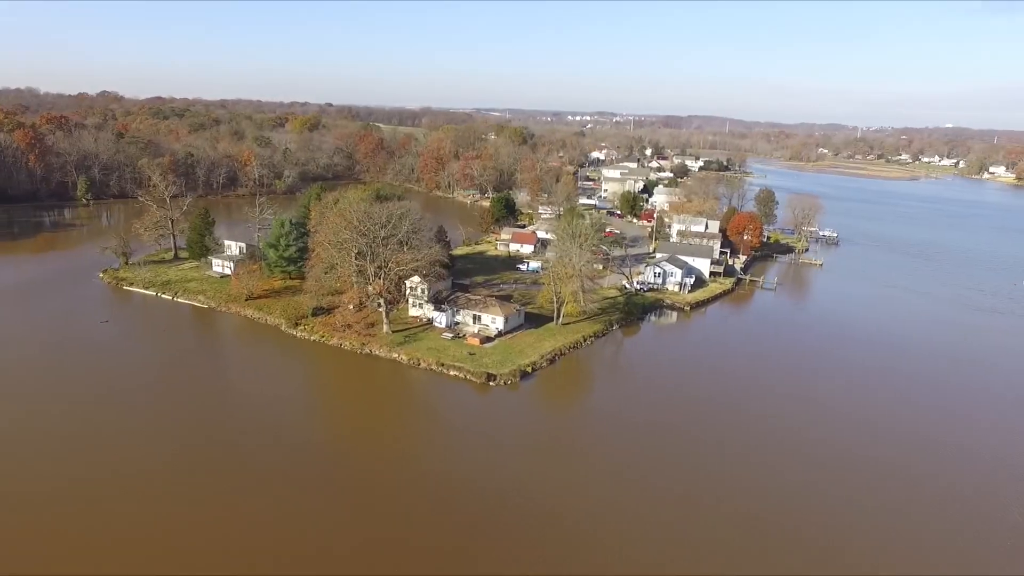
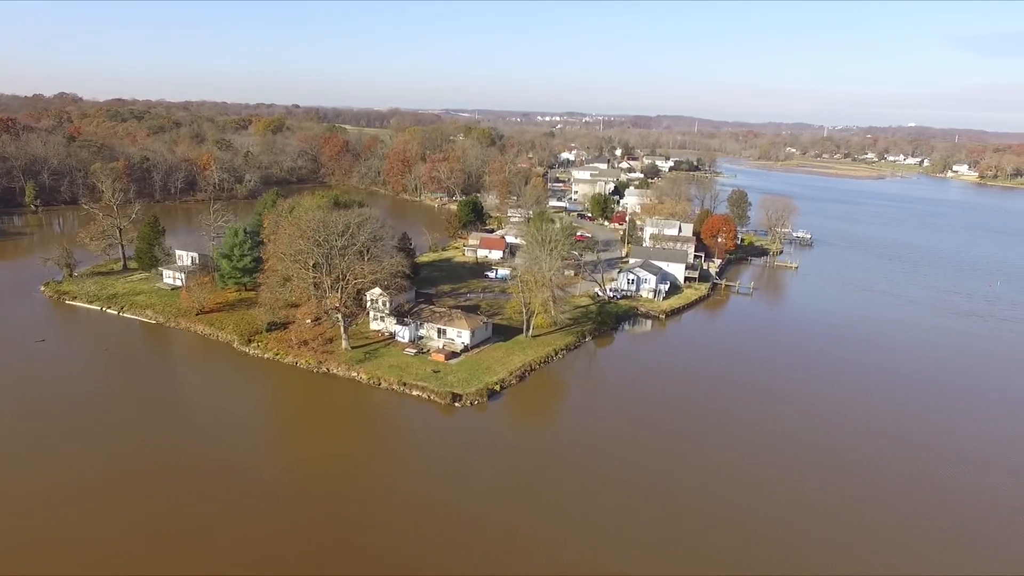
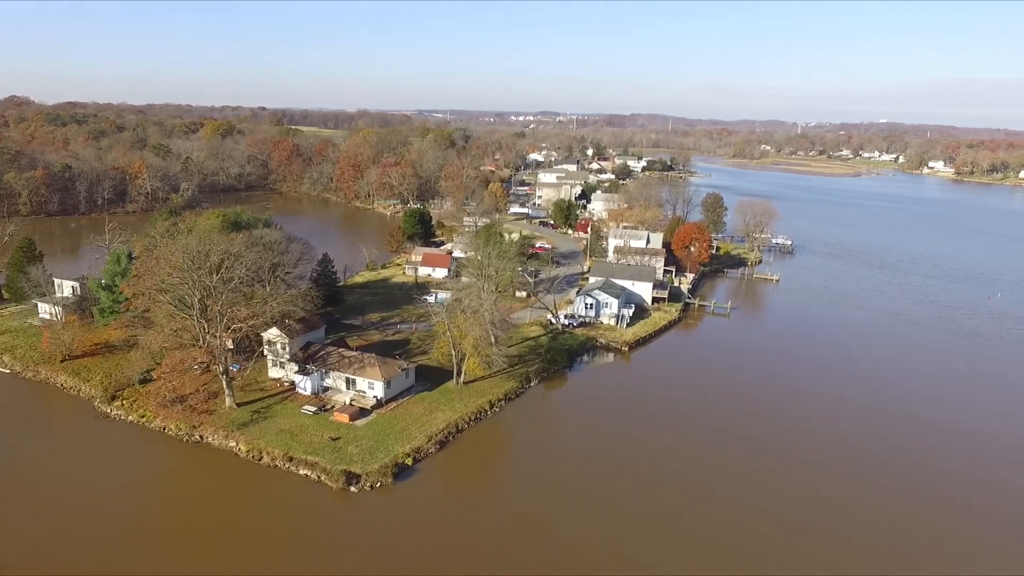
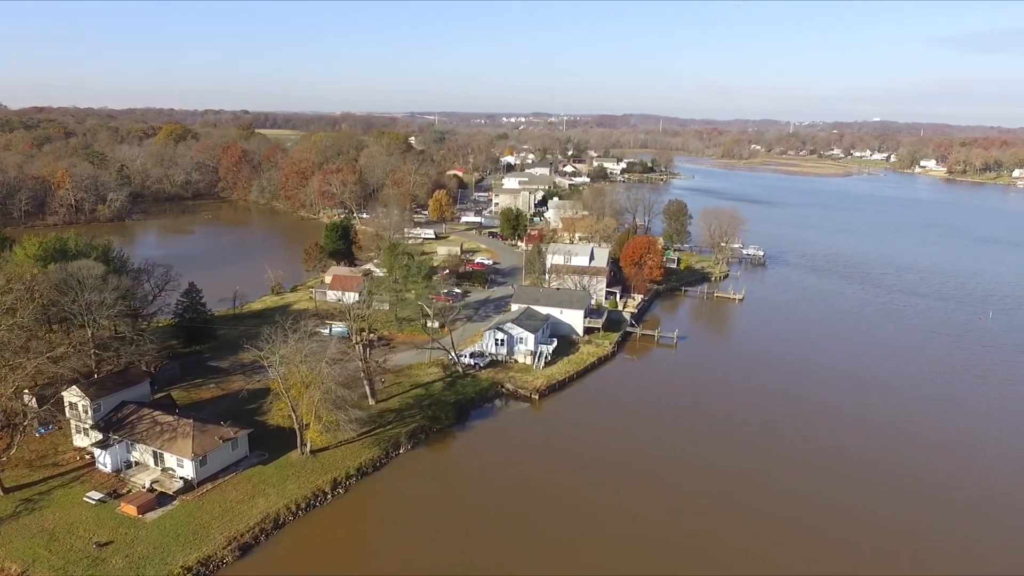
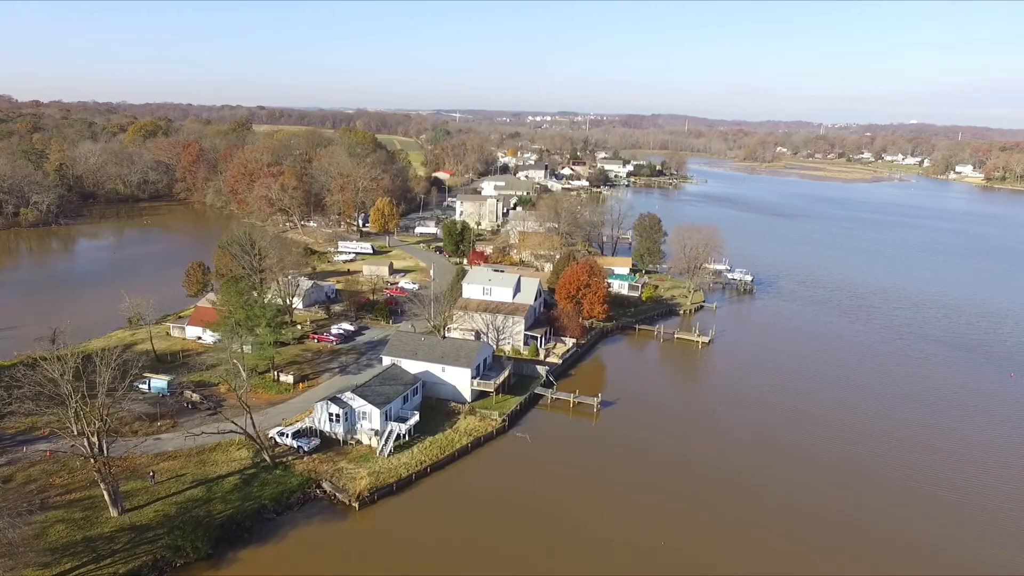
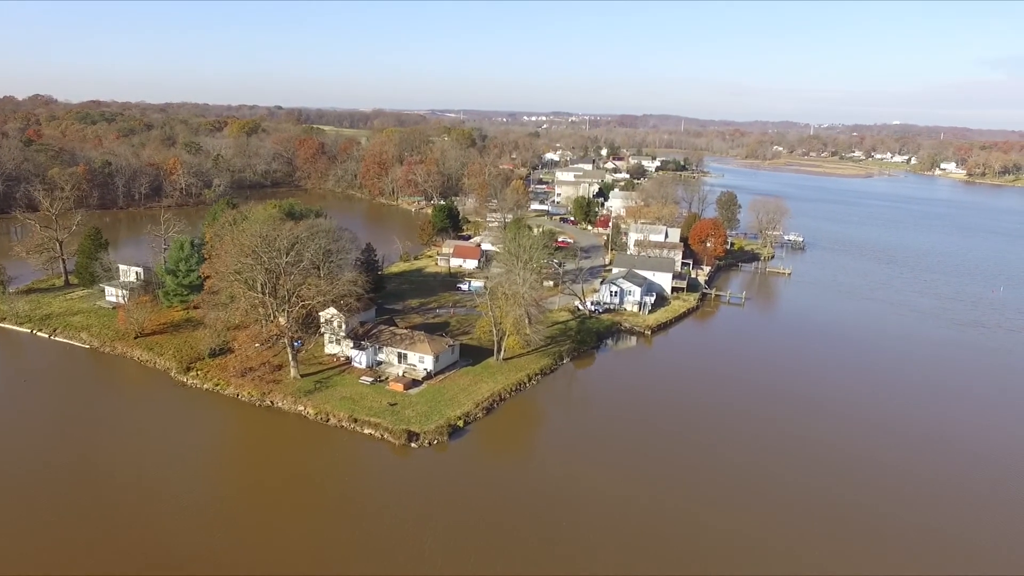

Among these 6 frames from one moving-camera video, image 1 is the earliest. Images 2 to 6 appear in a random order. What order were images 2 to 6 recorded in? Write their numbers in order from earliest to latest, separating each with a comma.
2, 6, 3, 4, 5
